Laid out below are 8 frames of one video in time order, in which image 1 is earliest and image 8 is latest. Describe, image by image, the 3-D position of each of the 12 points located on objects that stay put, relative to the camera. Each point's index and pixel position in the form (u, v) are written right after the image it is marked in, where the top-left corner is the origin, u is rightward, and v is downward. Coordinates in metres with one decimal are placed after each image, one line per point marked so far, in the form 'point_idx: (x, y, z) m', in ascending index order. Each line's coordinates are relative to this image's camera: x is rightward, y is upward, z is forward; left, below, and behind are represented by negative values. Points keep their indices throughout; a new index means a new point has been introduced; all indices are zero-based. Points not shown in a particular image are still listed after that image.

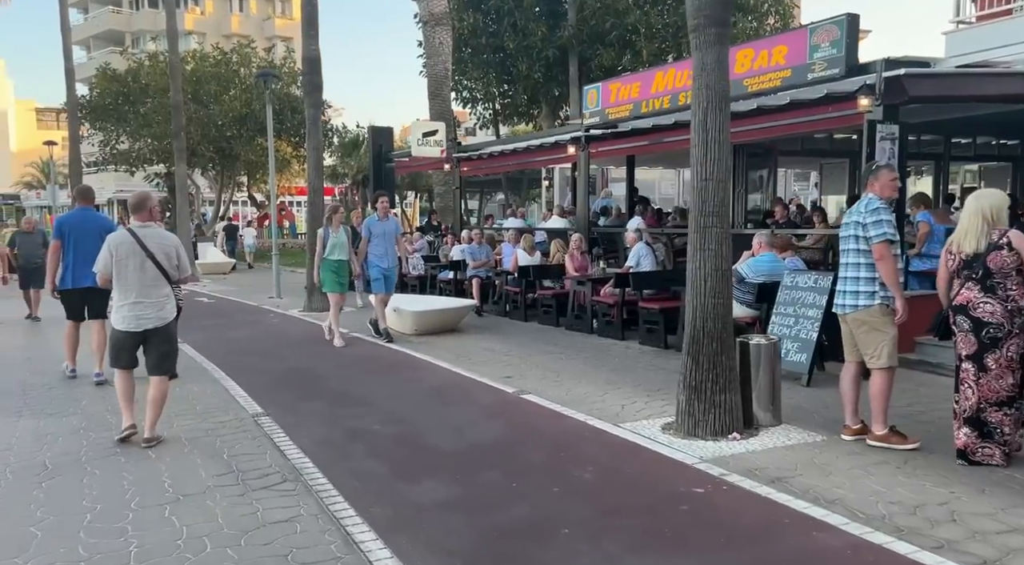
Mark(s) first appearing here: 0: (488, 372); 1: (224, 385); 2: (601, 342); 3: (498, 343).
0: (-0.2, -0.9, +8.5) m
1: (-2.8, -1.0, +8.3) m
2: (+1.1, -0.7, +10.3) m
3: (-0.2, -0.7, +10.6) m
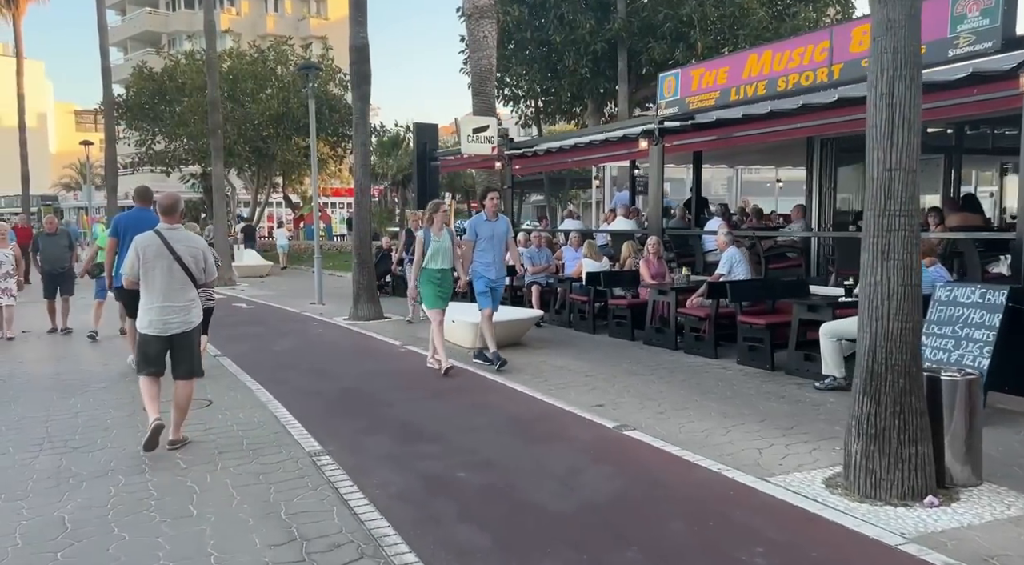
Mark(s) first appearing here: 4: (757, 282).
0: (+0.5, -1.0, +7.3) m
1: (-2.0, -1.1, +7.3) m
2: (+1.9, -0.8, +9.1) m
3: (+0.7, -0.8, +9.4) m
4: (+2.5, 0.0, +8.9) m
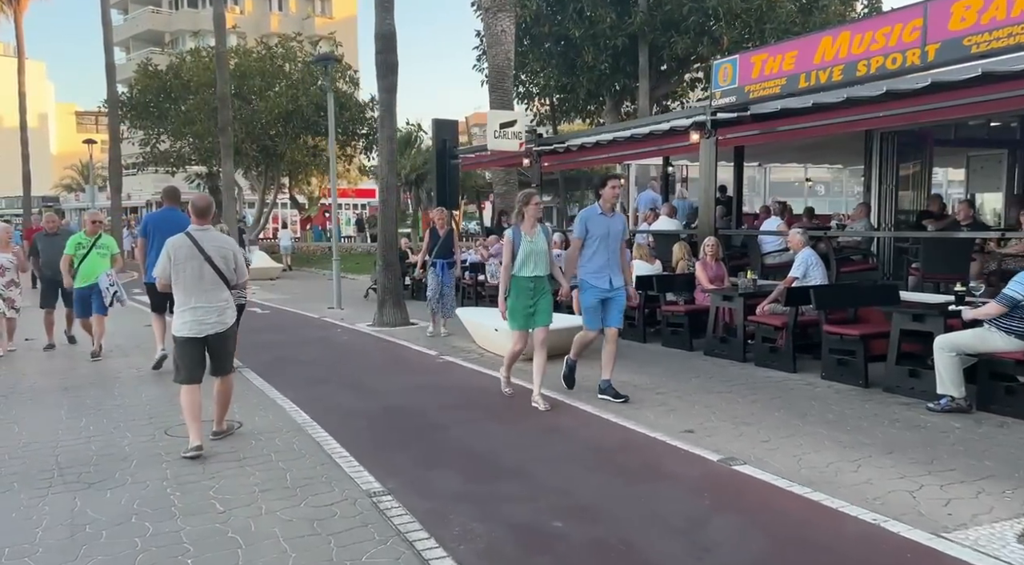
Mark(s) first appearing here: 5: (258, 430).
0: (+1.1, -1.0, +6.5) m
1: (-1.5, -1.1, +6.4) m
2: (+2.4, -0.9, +8.2) m
3: (+1.2, -0.9, +8.6) m
4: (+3.1, -0.1, +8.0) m
5: (-1.9, -1.1, +6.6) m
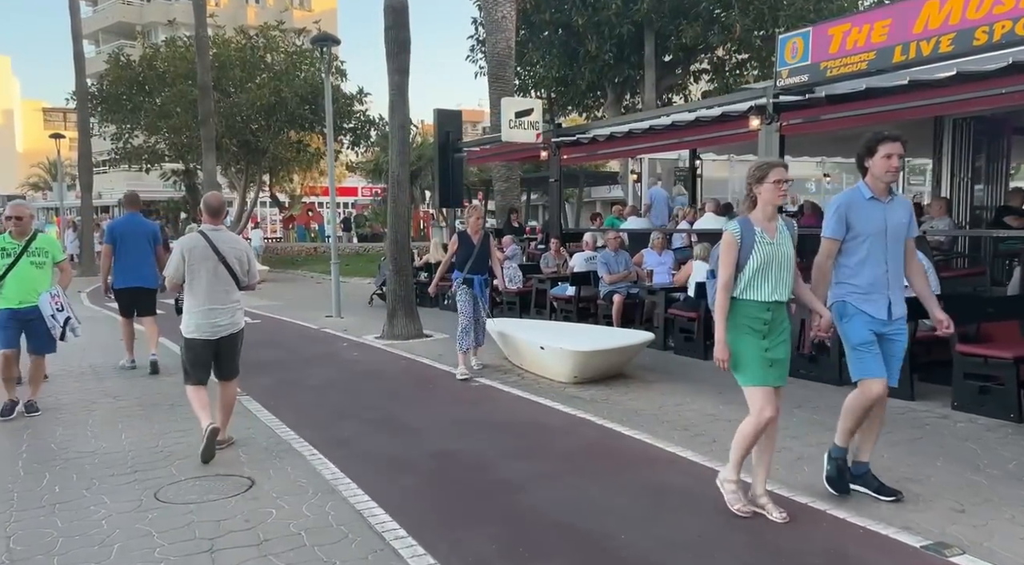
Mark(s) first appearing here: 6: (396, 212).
0: (+1.6, -1.1, +5.0) m
1: (-0.9, -1.2, +4.9) m
2: (+2.9, -1.0, +6.8) m
3: (+1.7, -1.0, +7.1) m
4: (+3.6, -0.1, +6.6) m
5: (-1.4, -1.2, +5.1) m
6: (-1.6, +1.0, +12.2) m
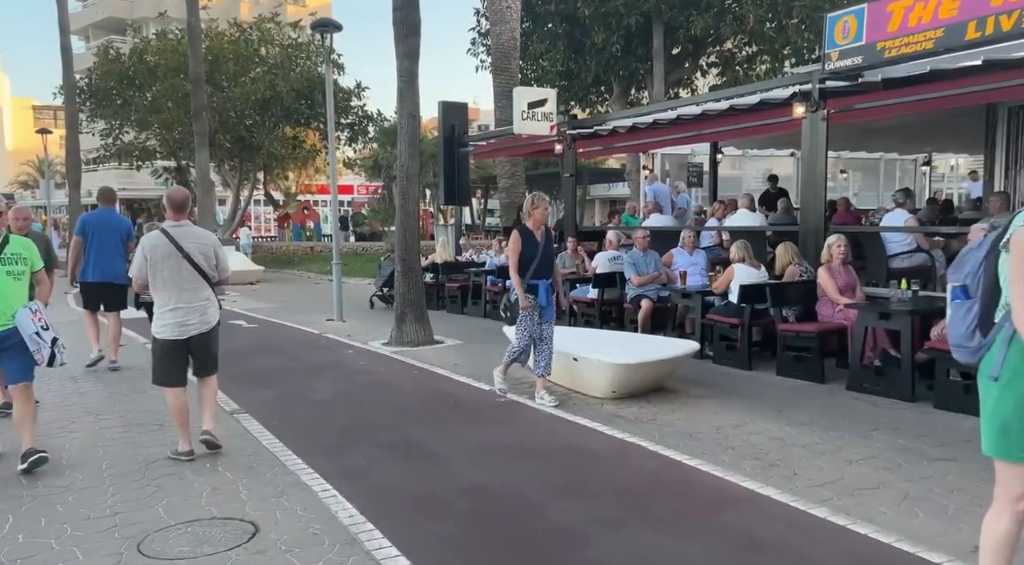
0: (+1.9, -1.2, +4.2) m
1: (-0.6, -1.3, +4.0) m
2: (+3.2, -1.0, +6.0) m
3: (+2.0, -1.0, +6.3) m
4: (+3.8, -0.2, +5.8) m
5: (-1.1, -1.3, +4.3) m
6: (-1.4, +1.0, +11.3) m
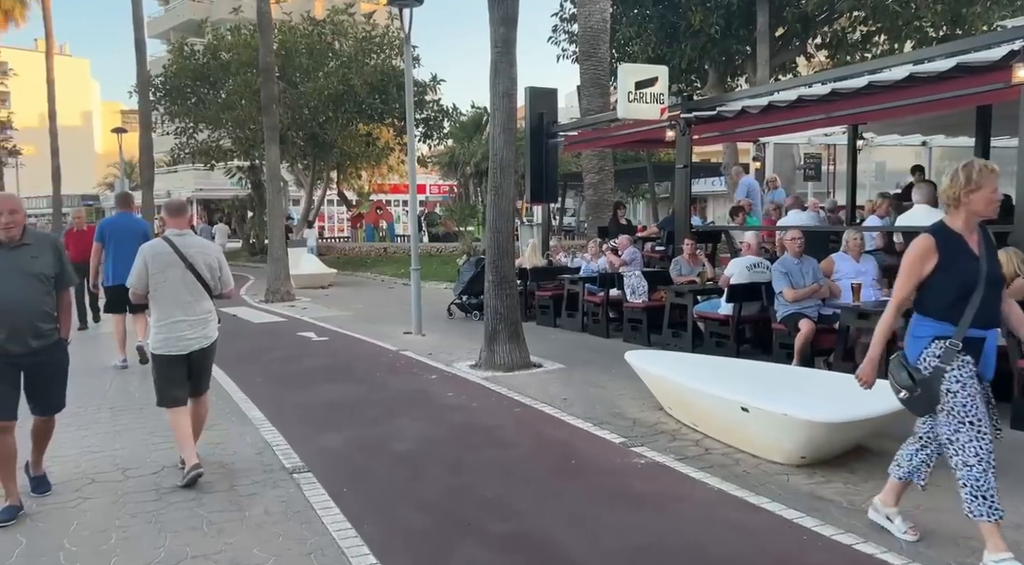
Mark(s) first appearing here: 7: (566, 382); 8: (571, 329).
0: (+2.6, -1.3, +2.1) m
1: (0.0, -1.4, +2.2) m
2: (+4.0, -1.1, +3.8) m
3: (+2.8, -1.1, +4.2) m
4: (+4.6, -0.3, +3.6) m
5: (-0.4, -1.4, +2.4) m
6: (-0.2, +0.8, +9.5) m
7: (+0.6, -1.0, +8.9) m
8: (+0.8, -0.7, +12.6) m
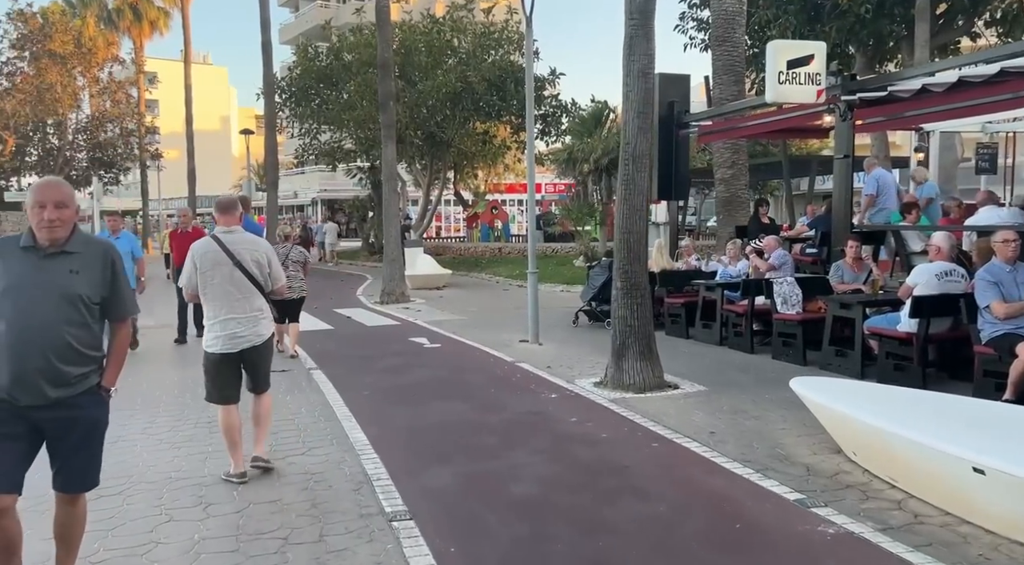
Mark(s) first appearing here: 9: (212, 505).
0: (+2.8, -1.4, +0.6) m
1: (+0.3, -1.5, +1.0) m
2: (+4.5, -1.2, +2.1) m
3: (+3.3, -1.2, +2.7) m
4: (+5.1, -0.4, +1.8) m
5: (-0.1, -1.5, +1.3) m
6: (+1.1, +0.8, +8.2) m
7: (+1.8, -1.1, +7.6) m
8: (+2.5, -0.8, +11.2) m
9: (-2.0, -1.4, +5.6) m
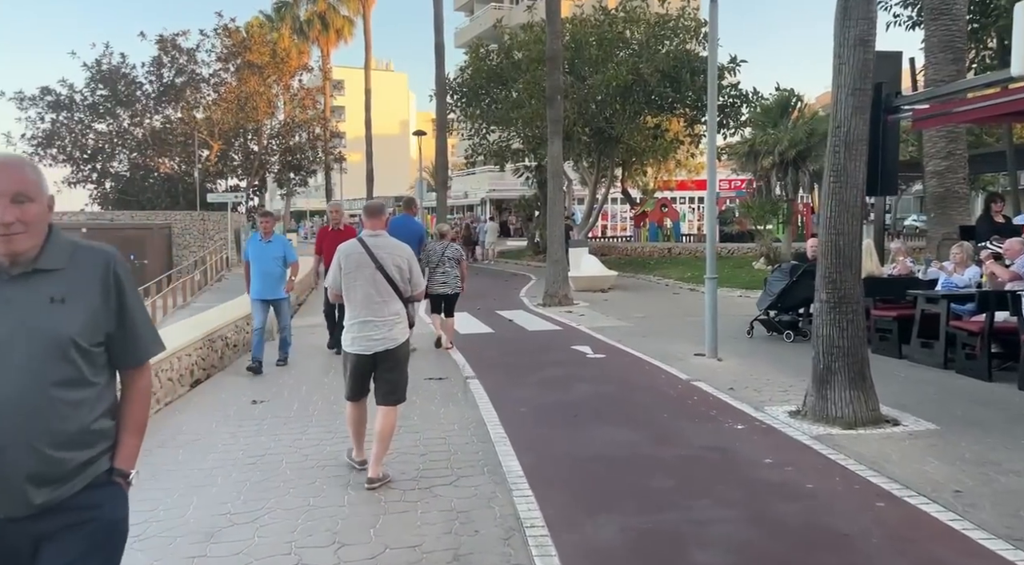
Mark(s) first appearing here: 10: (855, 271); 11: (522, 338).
0: (+2.8, -1.5, -1.1) m
1: (+0.4, -1.6, -0.2) m
2: (+4.7, -1.4, 0.0) m
3: (+3.7, -1.4, +0.8) m
4: (+5.2, -0.6, -0.4) m
5: (0.0, -1.6, +0.2) m
6: (+2.6, +0.7, +6.7) m
7: (+3.0, -1.2, +6.0) m
8: (+4.5, -0.9, +9.4) m
9: (-1.0, -1.4, +4.7) m
10: (+2.7, +0.1, +6.5) m
11: (+0.2, -0.9, +13.6) m
